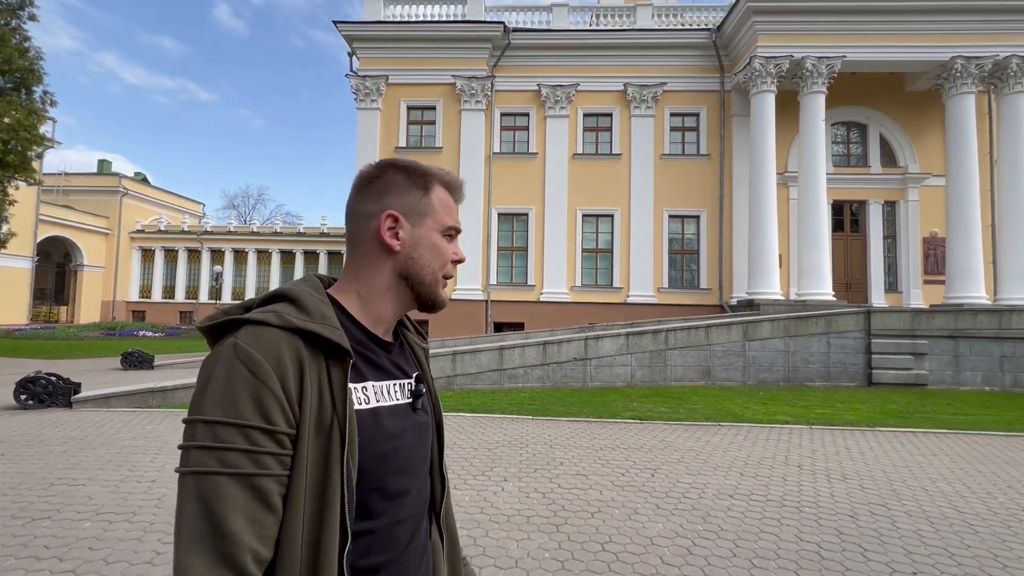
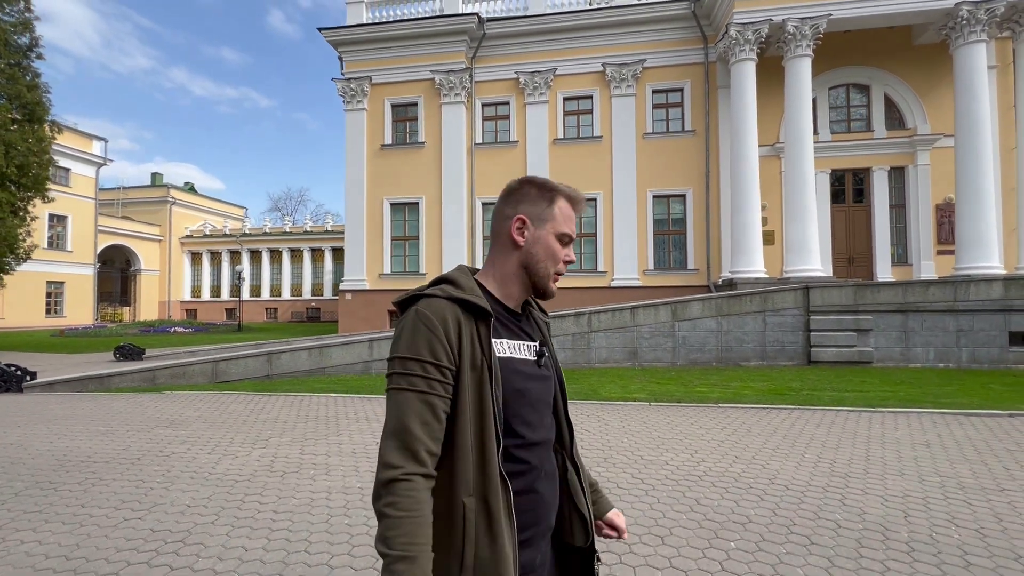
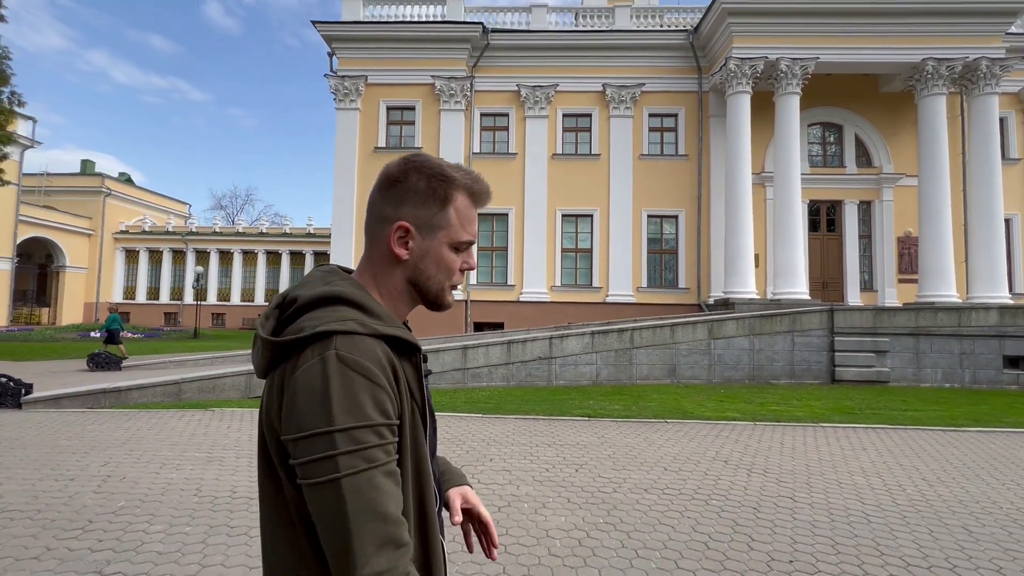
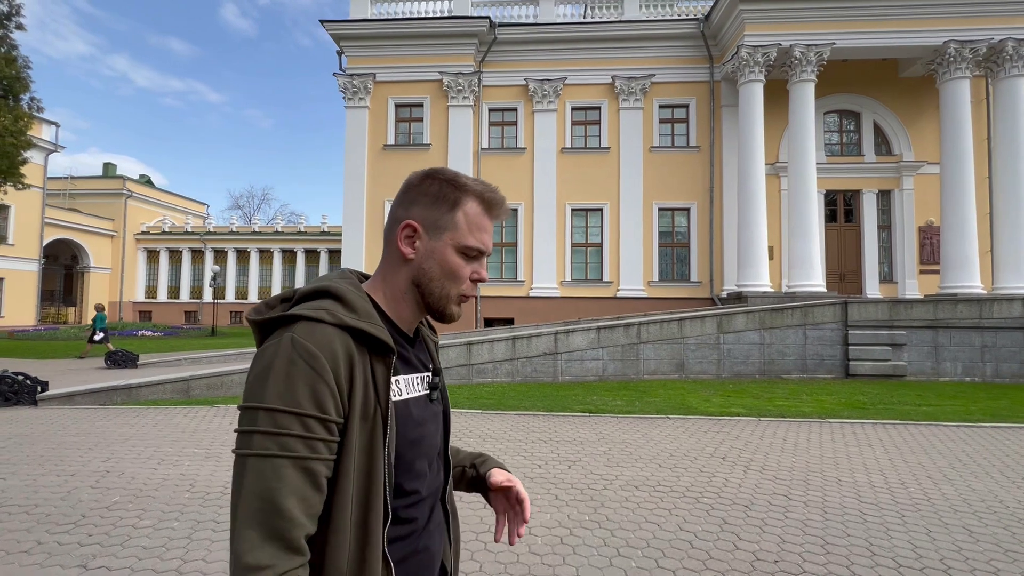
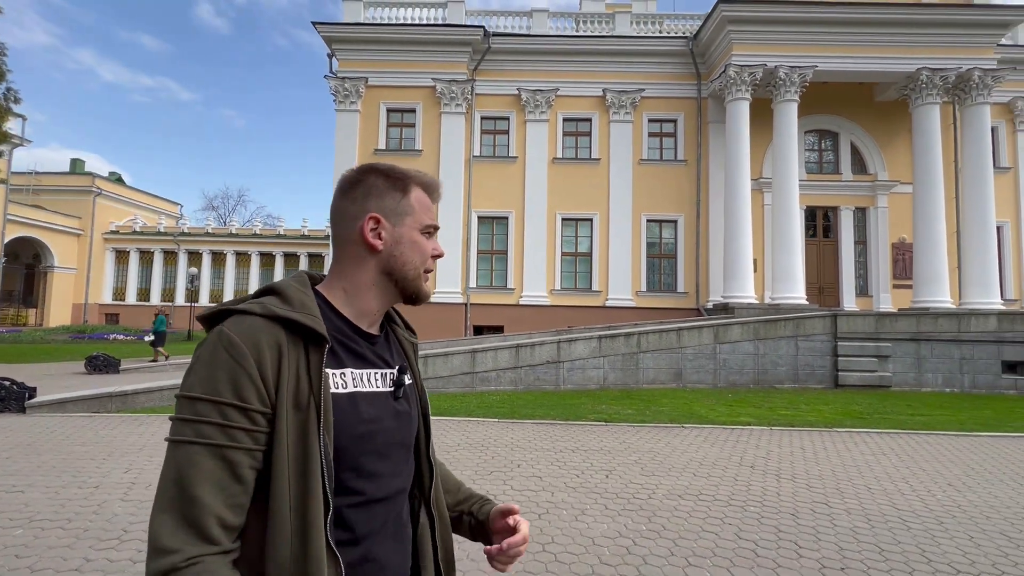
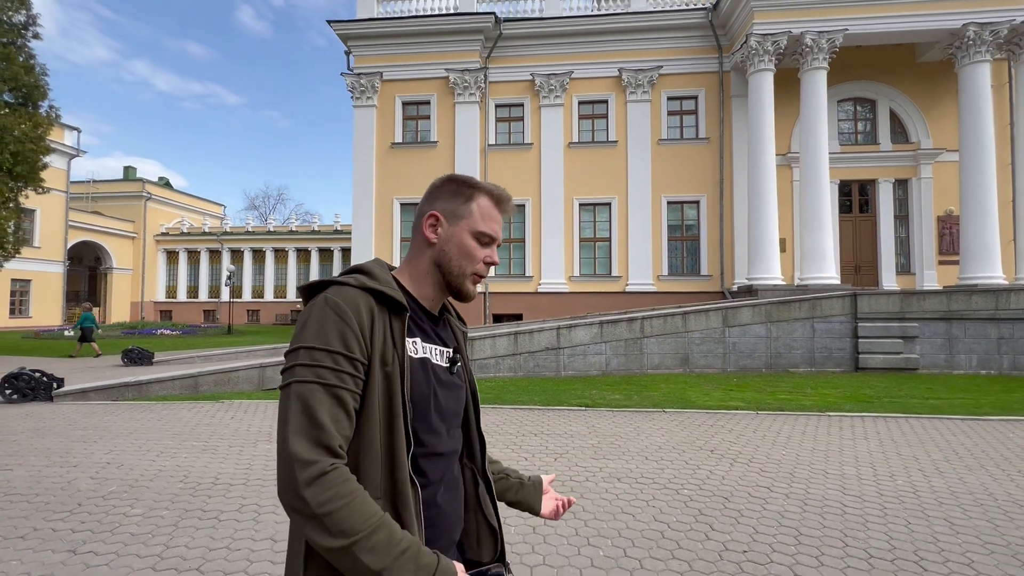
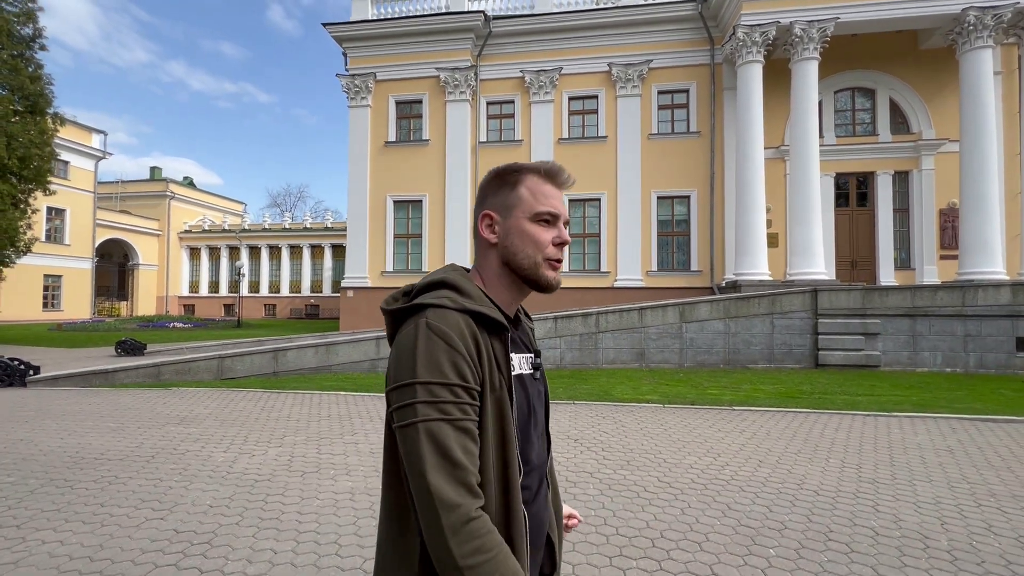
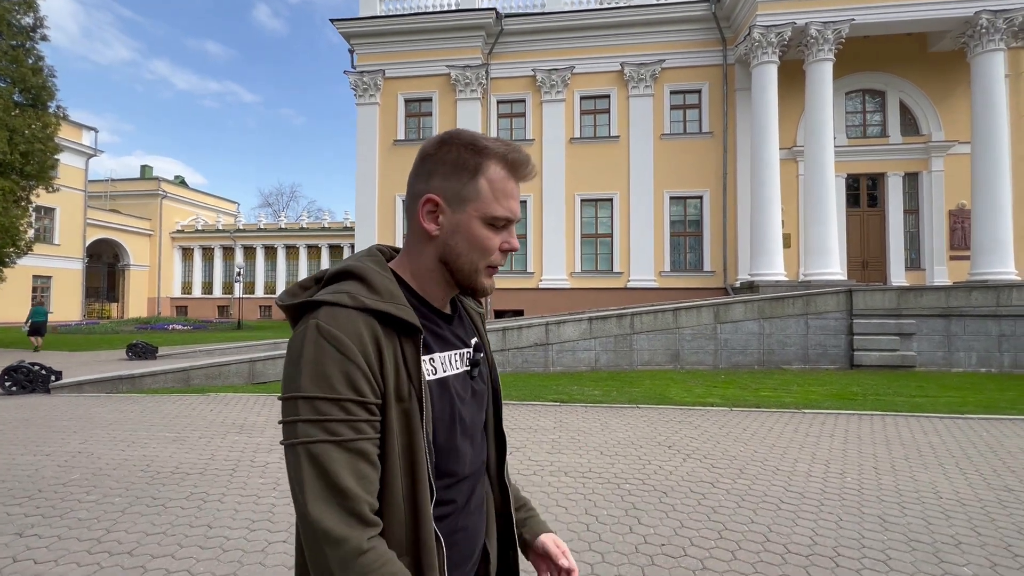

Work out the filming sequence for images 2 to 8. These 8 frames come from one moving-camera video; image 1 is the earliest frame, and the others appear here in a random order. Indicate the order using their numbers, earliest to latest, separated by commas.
5, 3, 4, 6, 8, 7, 2
